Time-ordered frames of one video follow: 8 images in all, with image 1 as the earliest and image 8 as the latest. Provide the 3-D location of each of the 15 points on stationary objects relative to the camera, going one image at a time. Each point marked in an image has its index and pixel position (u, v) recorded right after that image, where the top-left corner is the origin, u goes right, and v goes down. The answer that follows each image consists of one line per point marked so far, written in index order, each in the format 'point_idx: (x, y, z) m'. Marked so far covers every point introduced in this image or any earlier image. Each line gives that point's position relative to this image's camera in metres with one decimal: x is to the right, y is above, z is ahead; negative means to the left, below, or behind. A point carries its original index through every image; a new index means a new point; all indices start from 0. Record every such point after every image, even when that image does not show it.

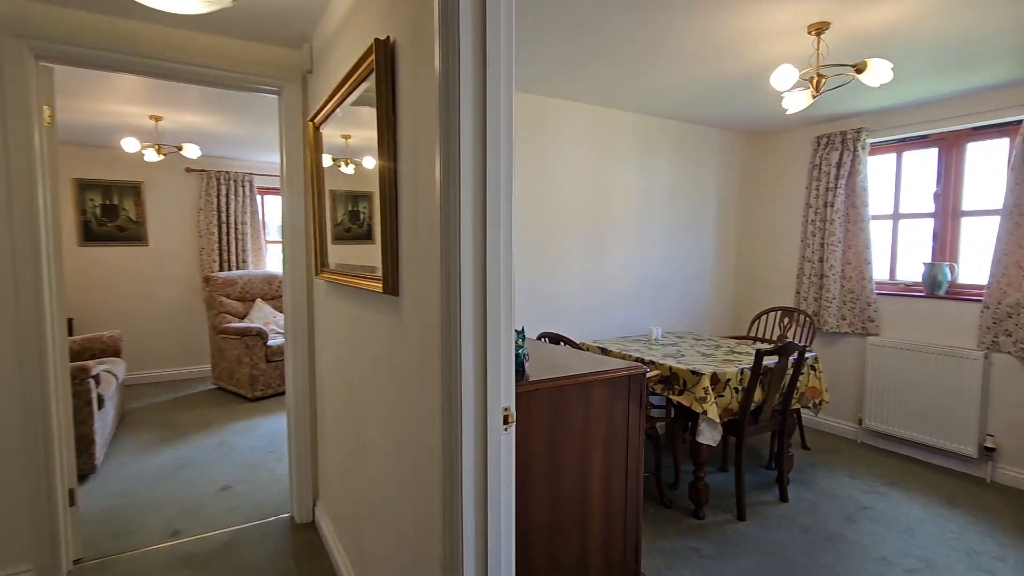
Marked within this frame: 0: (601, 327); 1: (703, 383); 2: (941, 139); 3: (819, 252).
0: (+0.6, -0.3, +3.6) m
1: (+0.9, -0.5, +2.5) m
2: (+2.8, +1.0, +3.4) m
3: (+2.2, +0.3, +3.7) m
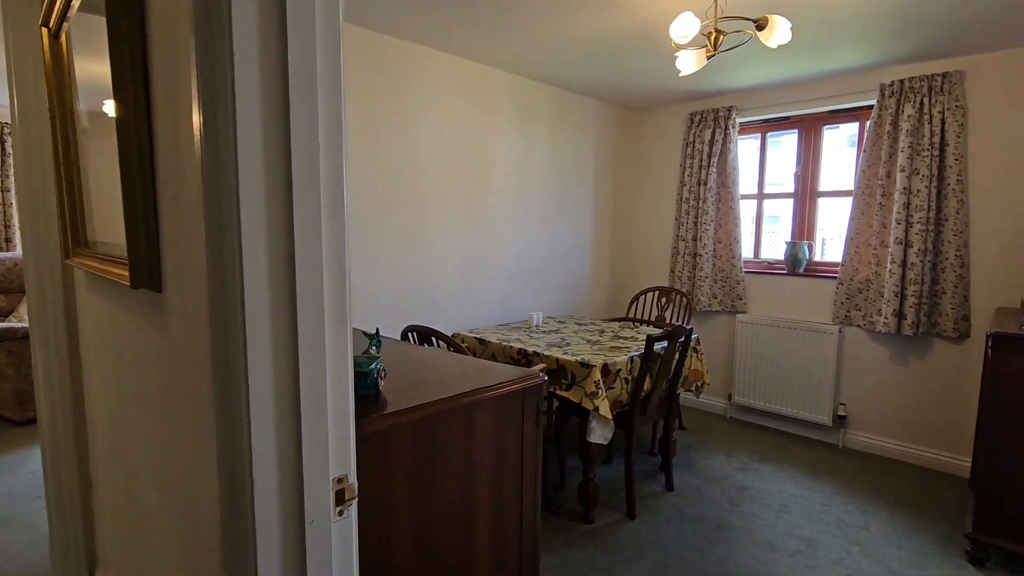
0: (-0.2, -0.2, +3.2) m
1: (+0.3, -0.4, +2.2) m
2: (+1.9, +1.1, +3.5) m
3: (+1.3, +0.4, +3.7) m
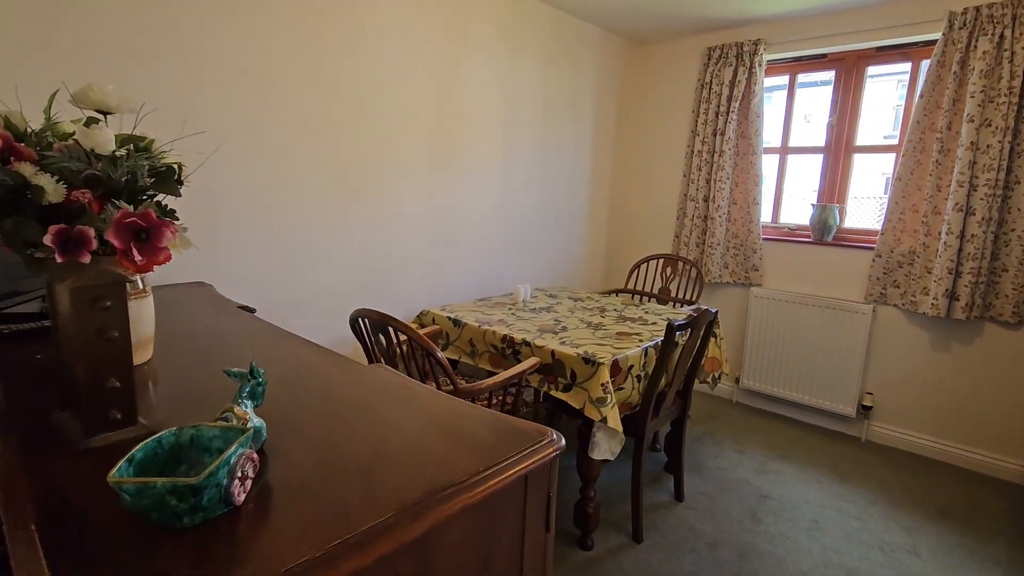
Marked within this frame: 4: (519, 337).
0: (-0.3, 0.0, +2.7) m
1: (+0.3, -0.3, +1.7) m
2: (+1.8, +1.3, +2.9) m
3: (+1.2, +0.6, +3.2) m
4: (0.0, -0.2, +1.9) m
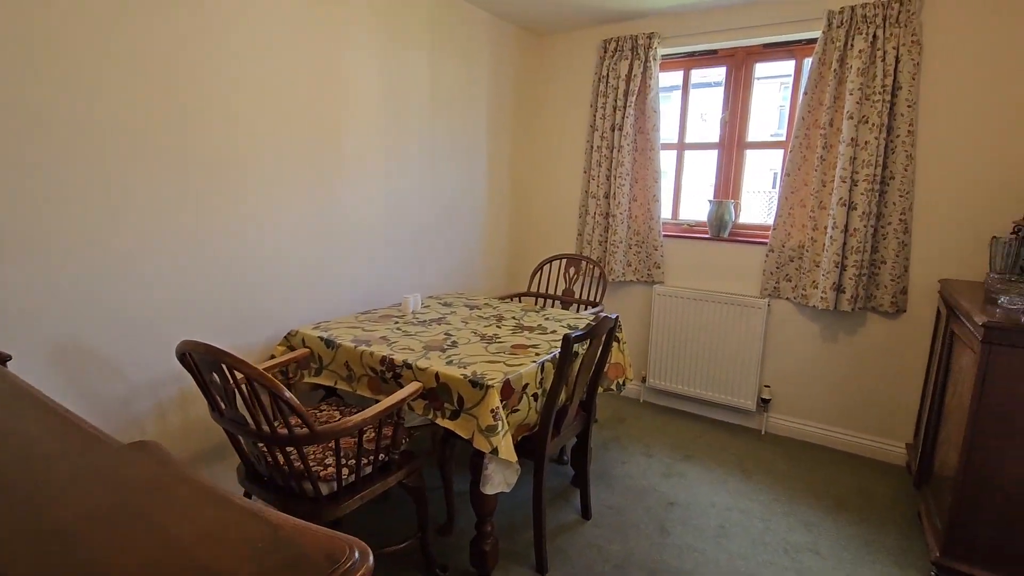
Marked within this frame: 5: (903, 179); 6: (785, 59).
0: (-0.8, 0.0, +2.4) m
1: (-0.1, -0.3, +1.5) m
2: (+1.2, +1.3, +2.9) m
3: (+0.5, +0.6, +3.1) m
4: (-0.4, -0.2, +1.7) m
5: (+1.8, +0.5, +2.4) m
6: (+1.5, +1.2, +2.8) m
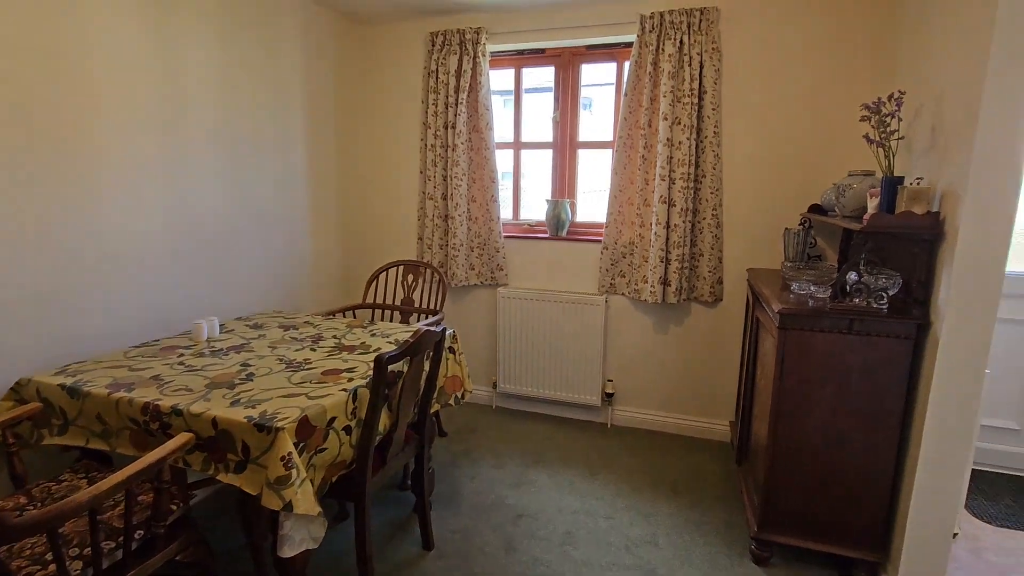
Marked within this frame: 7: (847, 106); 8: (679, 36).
0: (-1.5, -0.1, +1.9) m
1: (-0.5, -0.4, +1.2) m
2: (+0.2, +1.3, +2.9) m
3: (-0.4, +0.6, +2.9) m
4: (-0.9, -0.3, +1.4) m
5: (+1.0, +0.5, +2.6) m
6: (+0.5, +1.2, +2.9) m
7: (+1.5, +0.8, +2.4) m
8: (+0.8, +1.2, +2.5) m
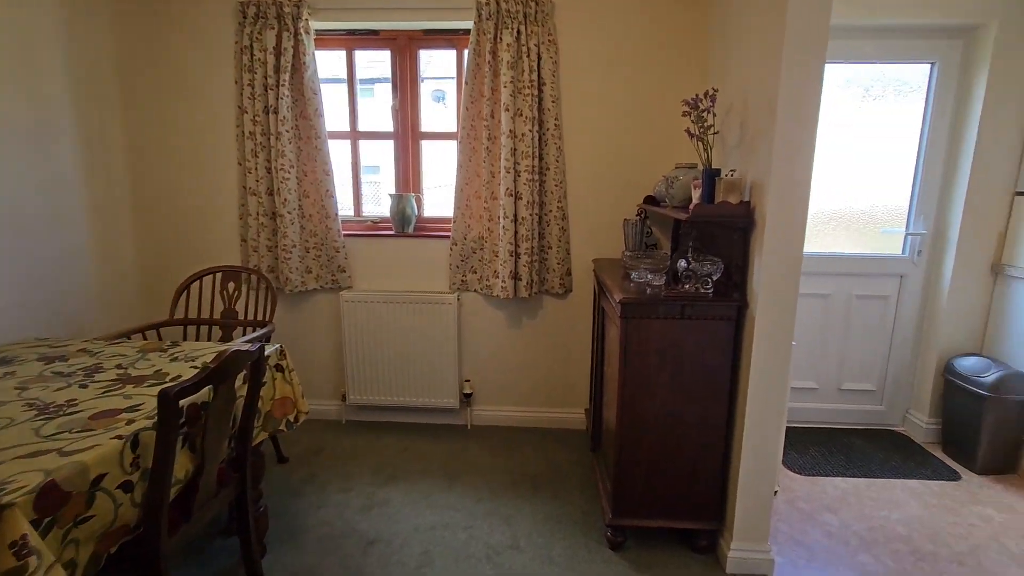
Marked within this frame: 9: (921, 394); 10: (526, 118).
0: (-2.0, -0.2, +1.3) m
1: (-0.9, -0.4, +0.9) m
2: (-0.6, +1.3, +2.7) m
3: (-1.2, +0.5, +2.6) m
4: (-1.2, -0.4, +0.9) m
5: (+0.2, +0.6, +2.6) m
6: (-0.3, +1.3, +2.7) m
7: (+0.8, +0.9, +2.6) m
8: (0.0, +1.2, +2.4) m
9: (+2.3, -0.6, +2.9) m
10: (+0.1, +0.8, +2.5) m
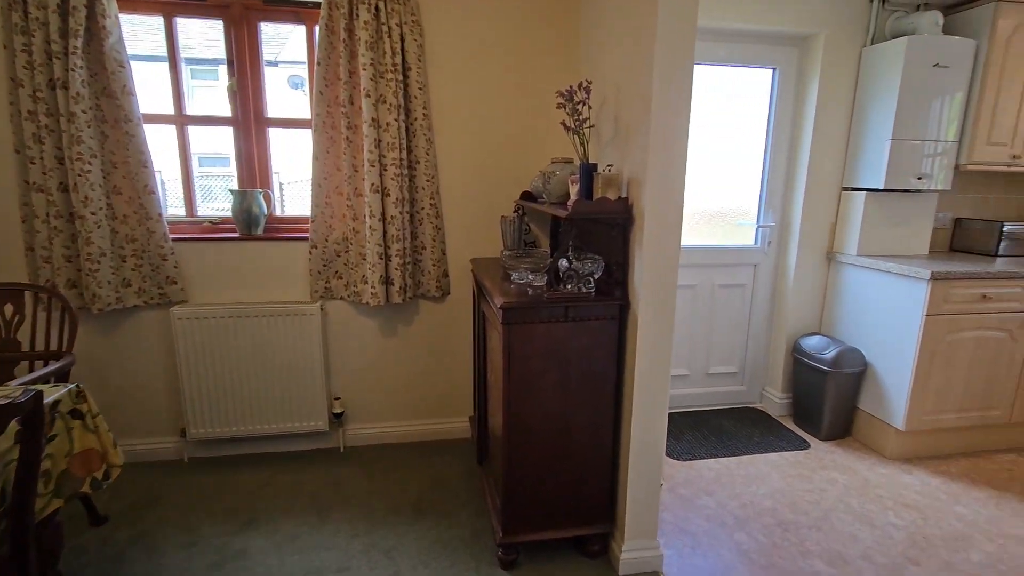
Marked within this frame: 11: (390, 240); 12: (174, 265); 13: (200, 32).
0: (-2.2, -0.4, +0.7) m
1: (-1.0, -0.5, +0.5) m
2: (-1.3, +1.2, +2.3) m
3: (-1.8, +0.5, +2.1) m
4: (-1.4, -0.5, +0.5) m
5: (-0.4, +0.6, +2.4) m
6: (-1.0, +1.2, +2.4) m
7: (+0.1, +0.9, +2.5) m
8: (-0.6, +1.2, +2.2) m
9: (+1.6, -0.5, +3.2) m
10: (-0.5, +0.8, +2.2) m
11: (-0.5, +0.2, +2.3) m
12: (-1.5, +0.1, +2.3) m
13: (-1.4, +1.1, +2.3) m
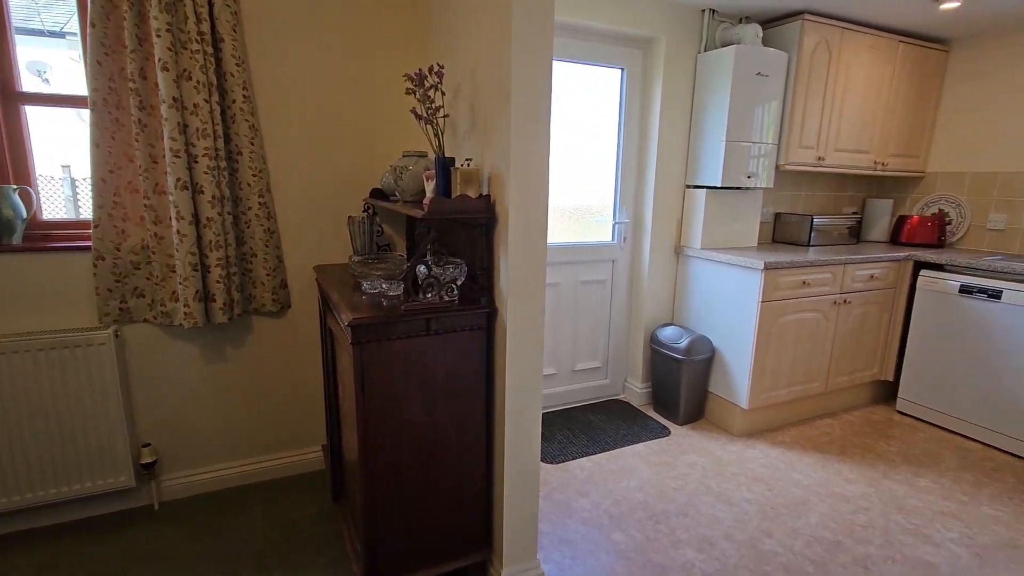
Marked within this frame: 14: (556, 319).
0: (-2.3, -0.5, -0.1) m
1: (-1.1, -0.6, 0.0) m
2: (-1.8, +1.1, +1.7) m
3: (-2.3, +0.3, +1.3) m
4: (-1.4, -0.6, -0.1) m
5: (-1.0, +0.5, +2.0) m
6: (-1.6, +1.1, +1.8) m
7: (-0.5, +0.9, +2.2) m
8: (-1.2, +1.1, +1.8) m
9: (+0.8, -0.5, +3.3) m
10: (-1.1, +0.7, +1.8) m
11: (-1.1, +0.1, +1.9) m
12: (-2.0, 0.0, +1.6) m
13: (-2.0, +1.0, +1.7) m
14: (+0.3, -0.2, +3.1) m
